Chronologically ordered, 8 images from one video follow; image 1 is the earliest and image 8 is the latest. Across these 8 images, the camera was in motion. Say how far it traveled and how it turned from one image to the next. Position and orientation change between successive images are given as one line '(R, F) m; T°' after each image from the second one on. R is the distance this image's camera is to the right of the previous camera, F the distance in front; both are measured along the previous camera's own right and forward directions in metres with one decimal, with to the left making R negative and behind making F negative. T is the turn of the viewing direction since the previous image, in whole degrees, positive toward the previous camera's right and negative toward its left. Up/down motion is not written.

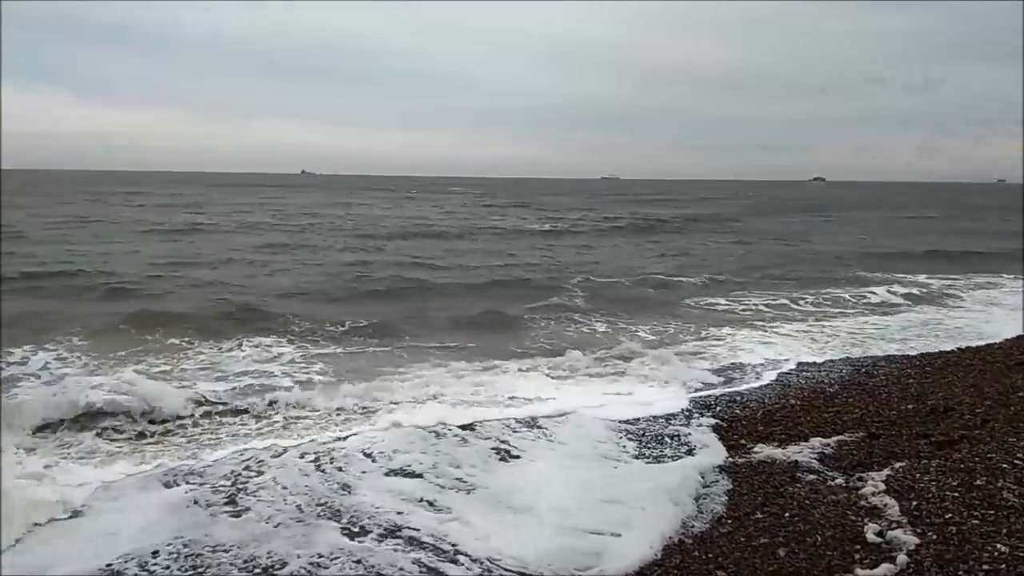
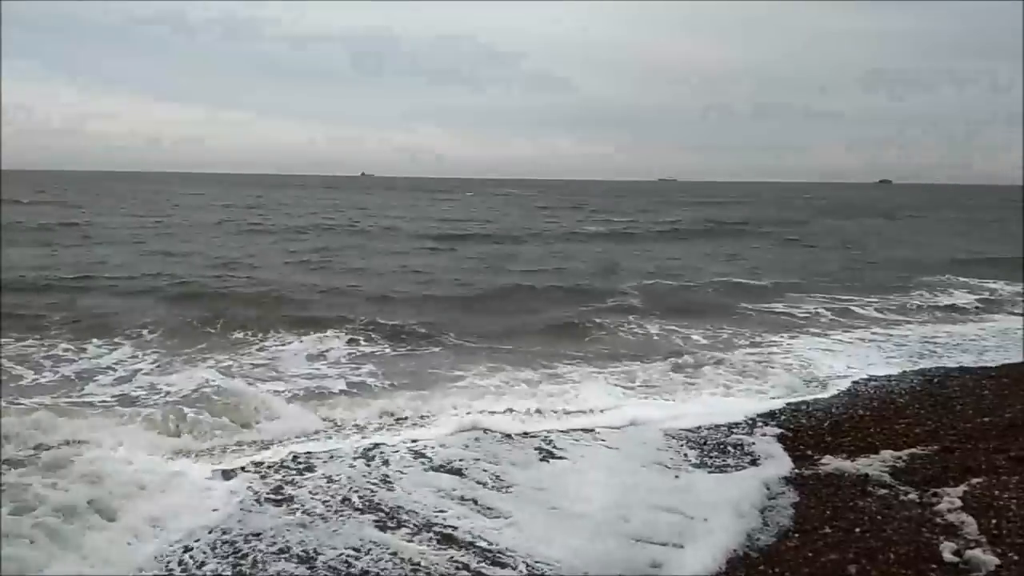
(-0.3, +0.1) m; -3°
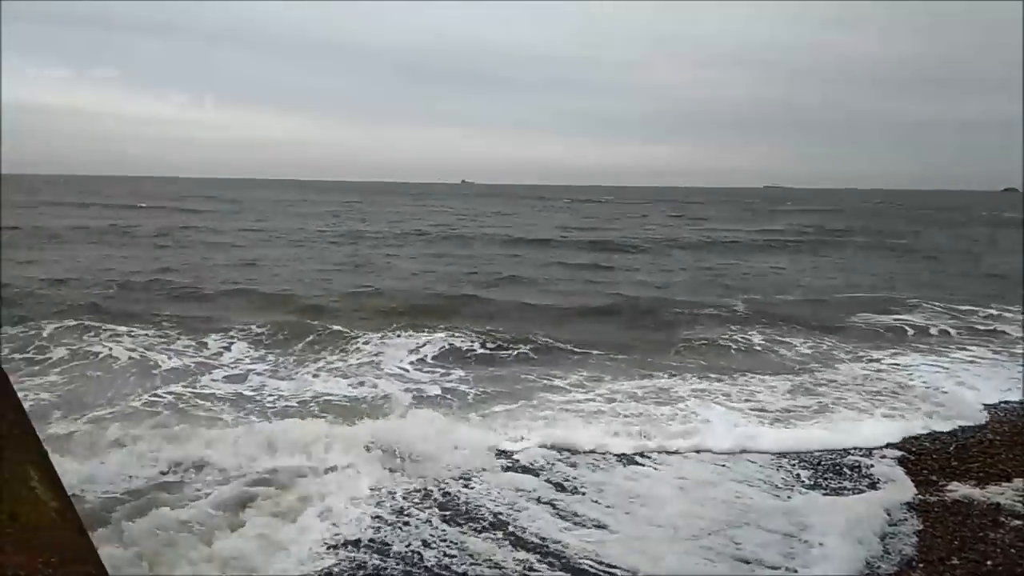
(-0.5, +0.1) m; -5°
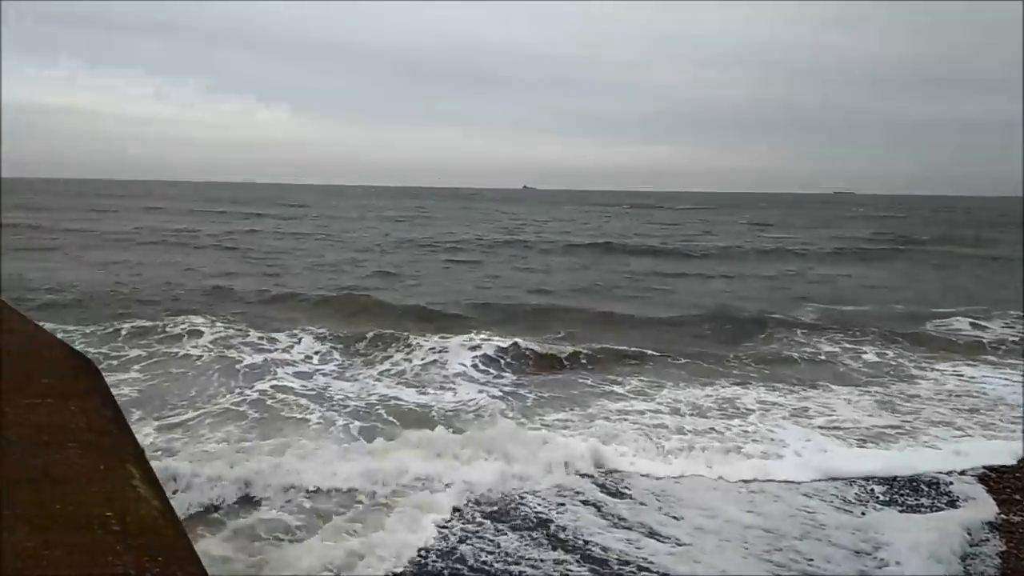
(-0.4, 0.0) m; -3°
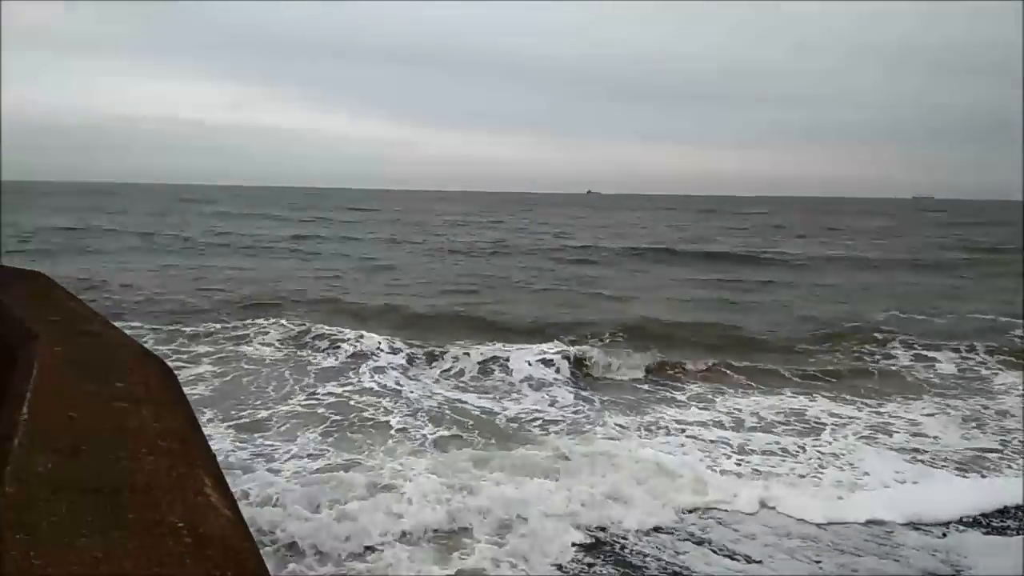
(-0.3, +0.1) m; -3°
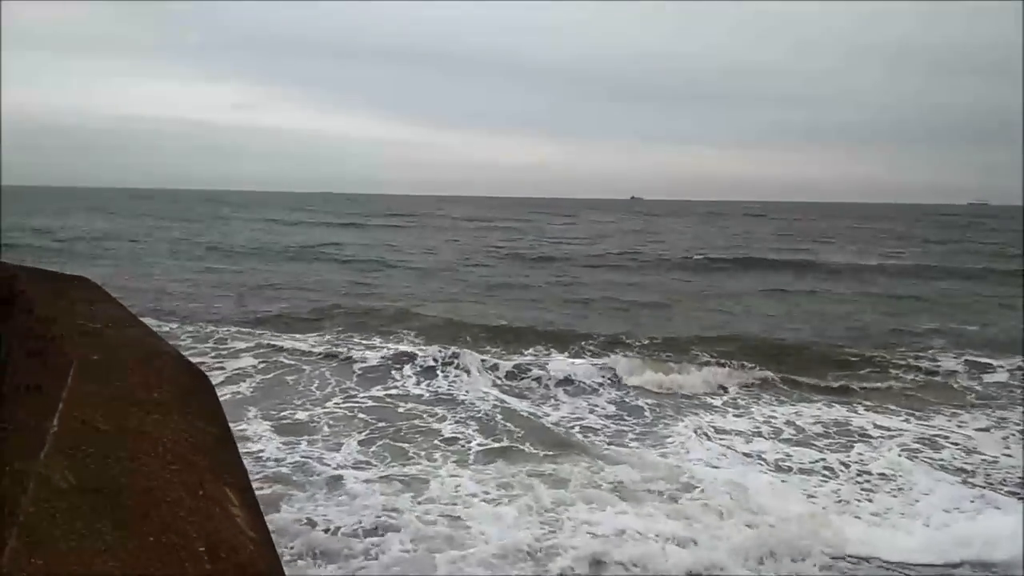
(-0.1, +0.1) m; -2°
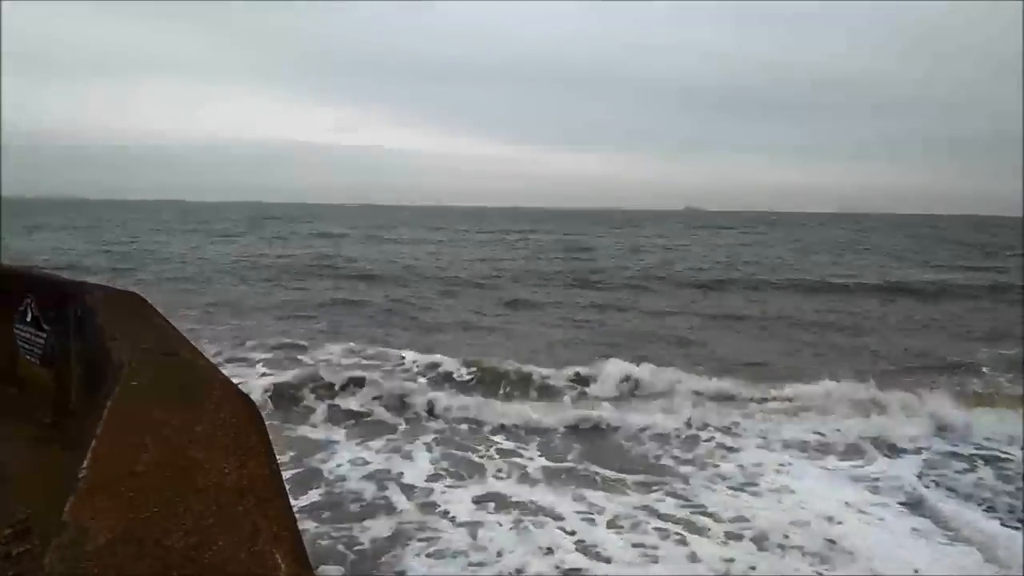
(-0.3, +0.5) m; -2°
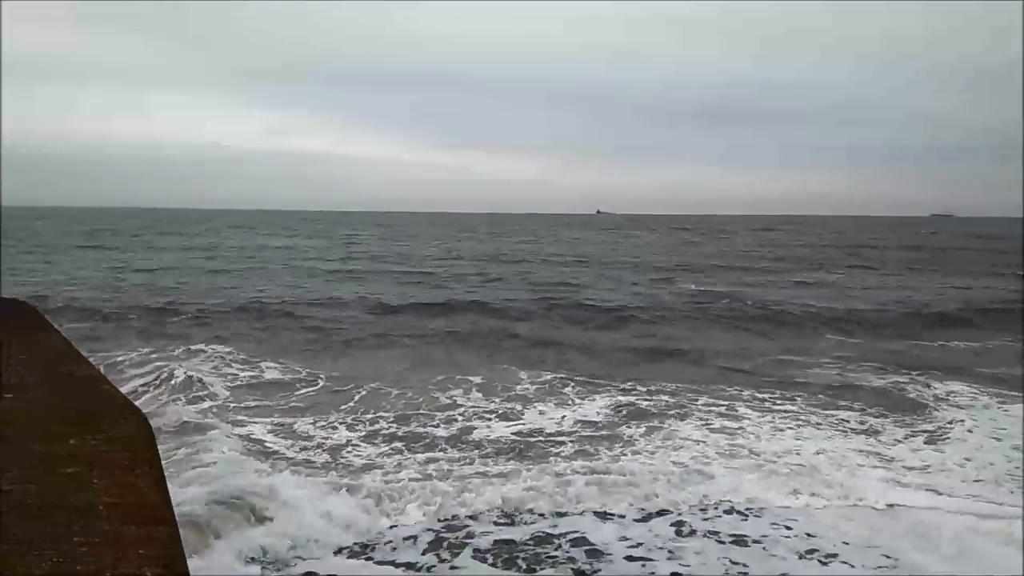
(+0.7, 0.0) m; +3°
